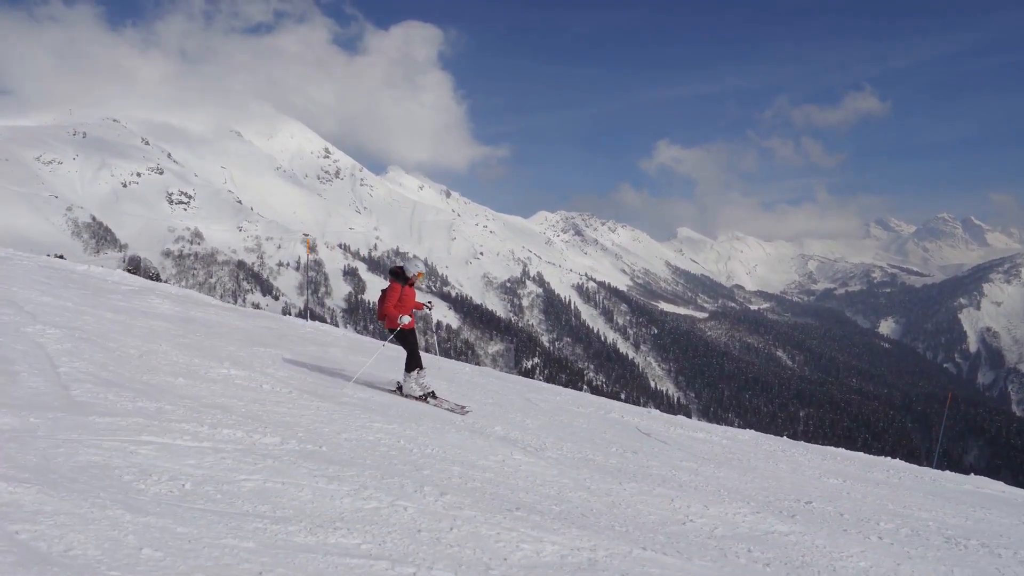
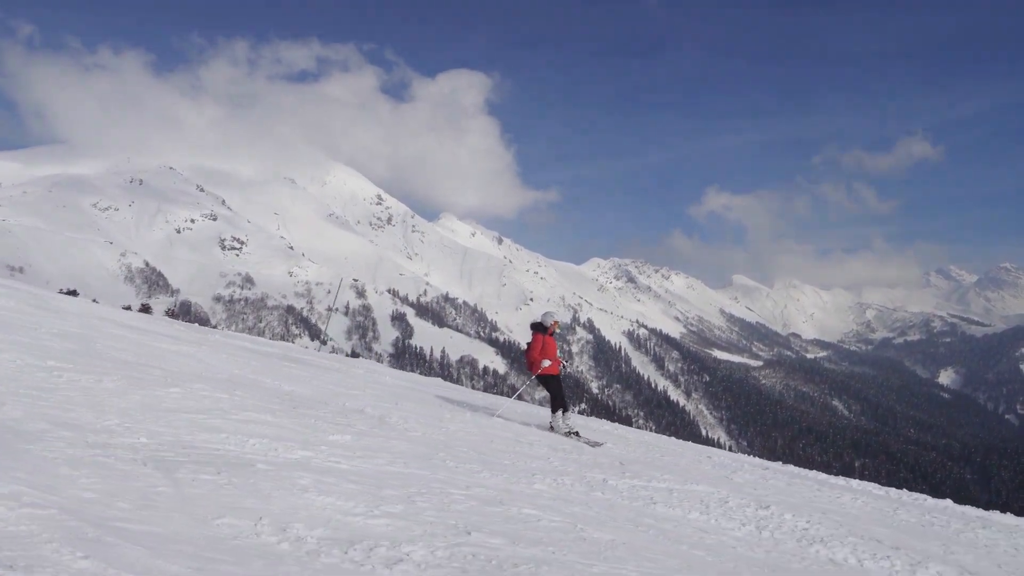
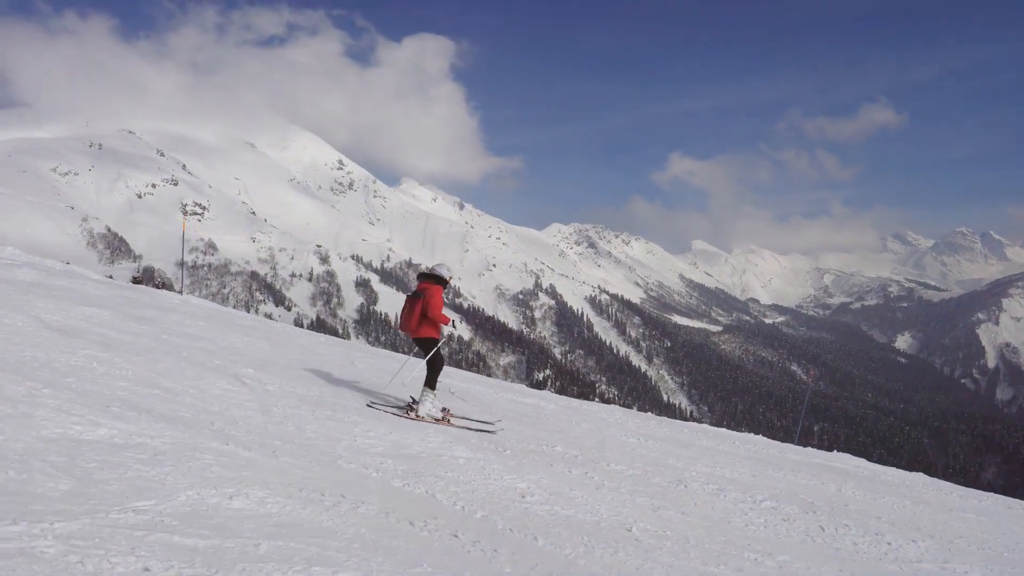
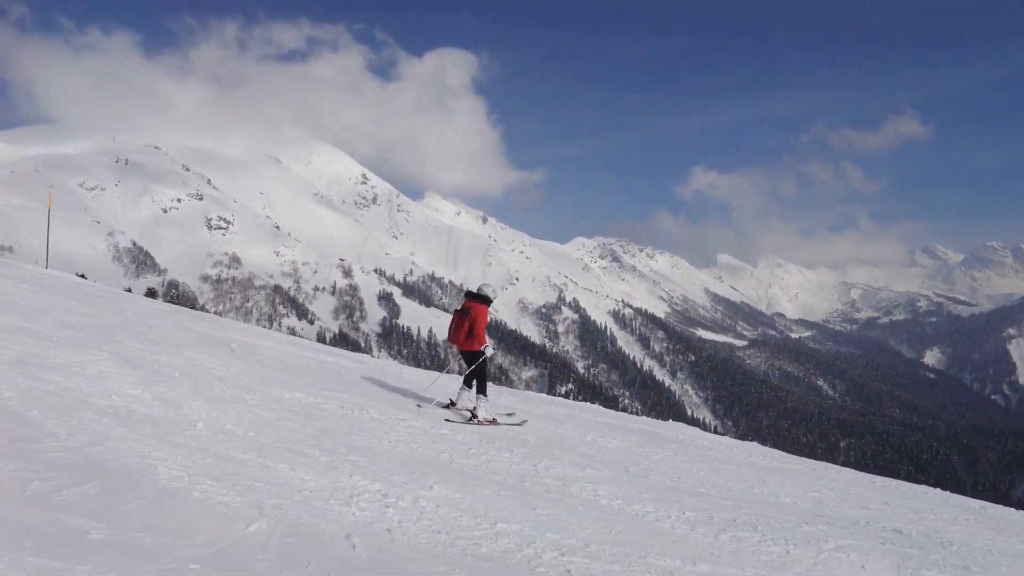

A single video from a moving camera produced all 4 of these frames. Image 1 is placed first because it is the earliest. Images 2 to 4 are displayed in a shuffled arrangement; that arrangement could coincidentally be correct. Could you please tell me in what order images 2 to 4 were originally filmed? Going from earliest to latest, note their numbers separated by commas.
3, 4, 2
